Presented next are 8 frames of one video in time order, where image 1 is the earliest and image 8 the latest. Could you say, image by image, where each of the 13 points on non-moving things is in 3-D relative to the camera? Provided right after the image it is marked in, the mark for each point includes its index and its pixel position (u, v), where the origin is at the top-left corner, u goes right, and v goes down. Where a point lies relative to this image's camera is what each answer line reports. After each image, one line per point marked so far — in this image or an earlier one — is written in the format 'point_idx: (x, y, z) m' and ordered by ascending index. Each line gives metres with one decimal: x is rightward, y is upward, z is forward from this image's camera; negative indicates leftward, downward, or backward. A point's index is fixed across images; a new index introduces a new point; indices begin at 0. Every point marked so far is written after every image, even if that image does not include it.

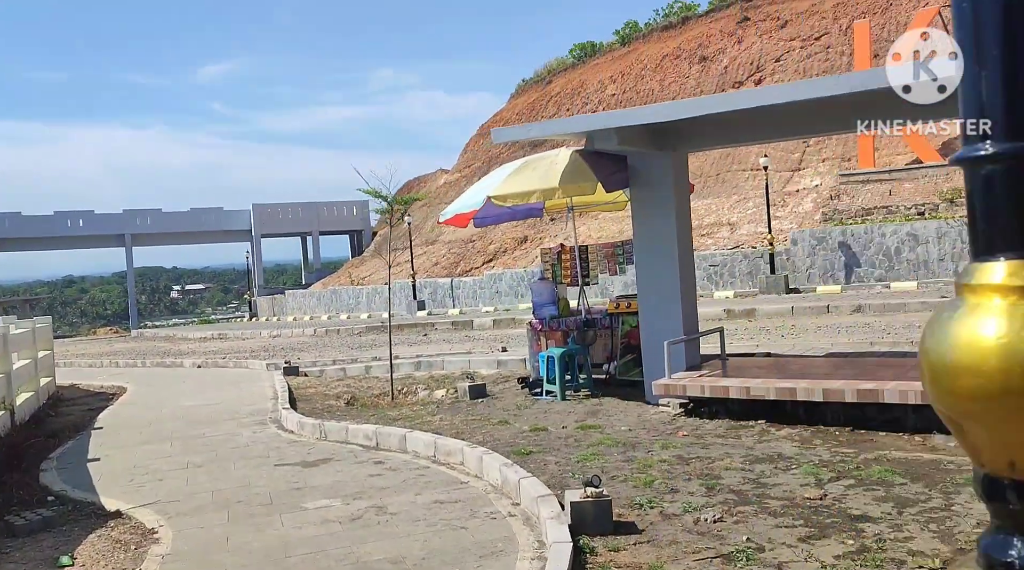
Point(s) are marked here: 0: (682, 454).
0: (+1.4, -1.4, +7.5) m
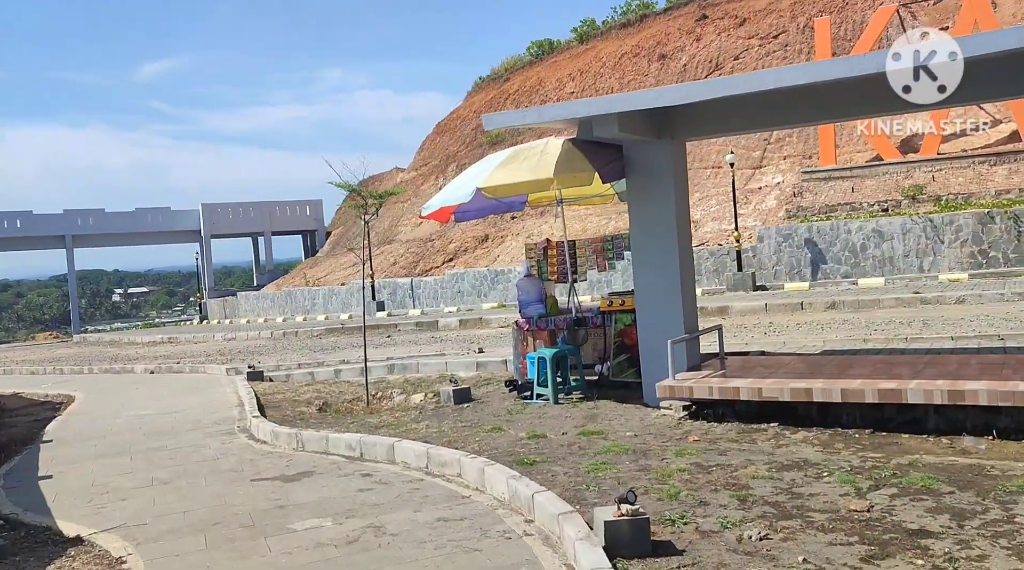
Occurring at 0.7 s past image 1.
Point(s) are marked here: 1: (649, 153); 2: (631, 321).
0: (+1.4, -1.3, +6.9) m
1: (+1.4, +1.3, +9.3) m
2: (+1.3, -0.4, +10.1) m
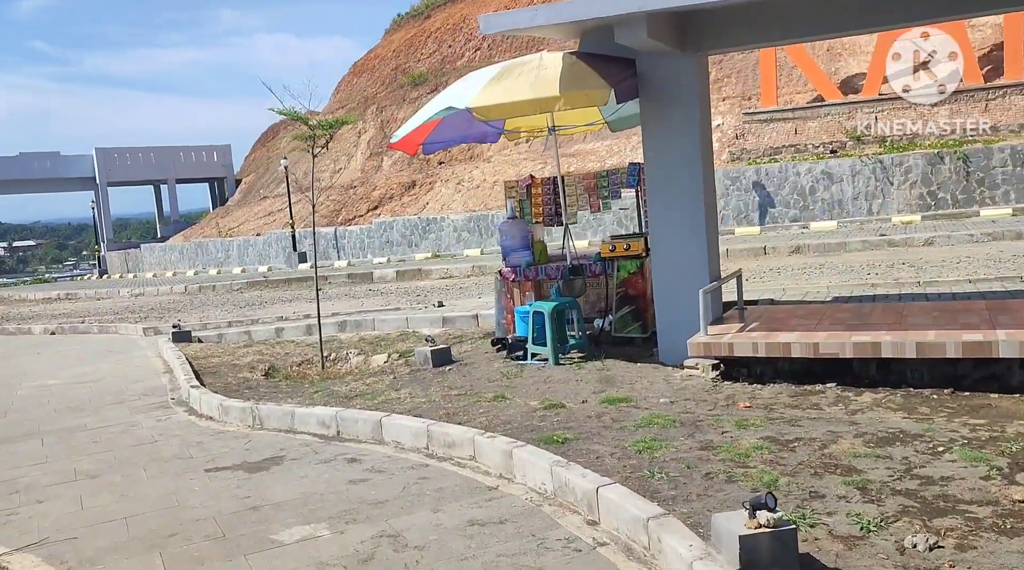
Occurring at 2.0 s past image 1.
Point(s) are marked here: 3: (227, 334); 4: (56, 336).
0: (+1.6, -0.9, +5.7) m
1: (+1.3, +1.8, +7.9) m
2: (+1.2, +0.2, +8.8) m
3: (-4.3, -0.8, +14.3) m
4: (-8.9, -1.2, +19.2) m
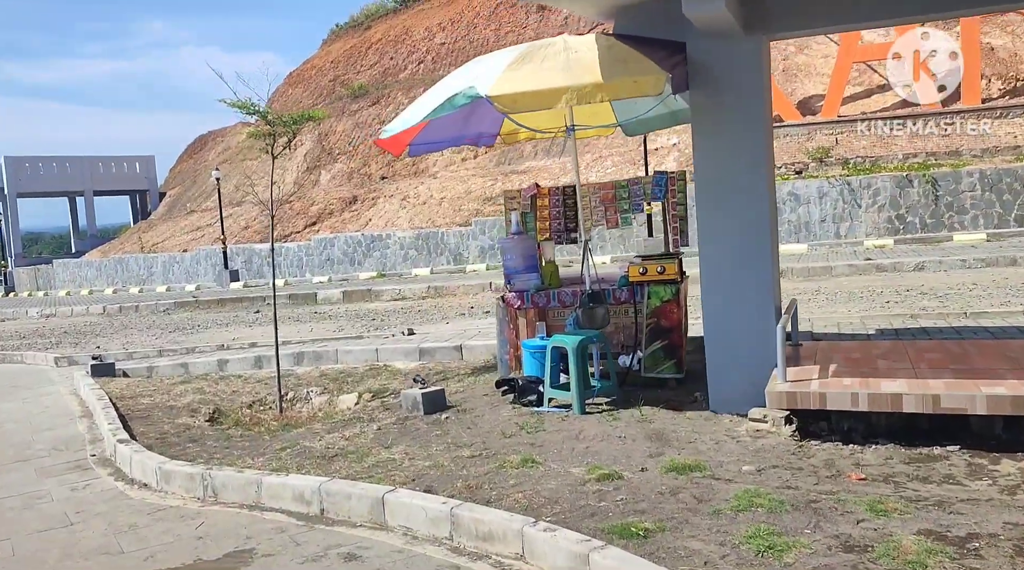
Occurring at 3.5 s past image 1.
0: (+1.9, -1.1, +4.2) m
1: (+1.5, +1.6, +6.5) m
2: (+1.3, -0.1, +7.3) m
3: (-4.6, -1.1, +12.3) m
4: (-9.6, -1.6, +16.9) m
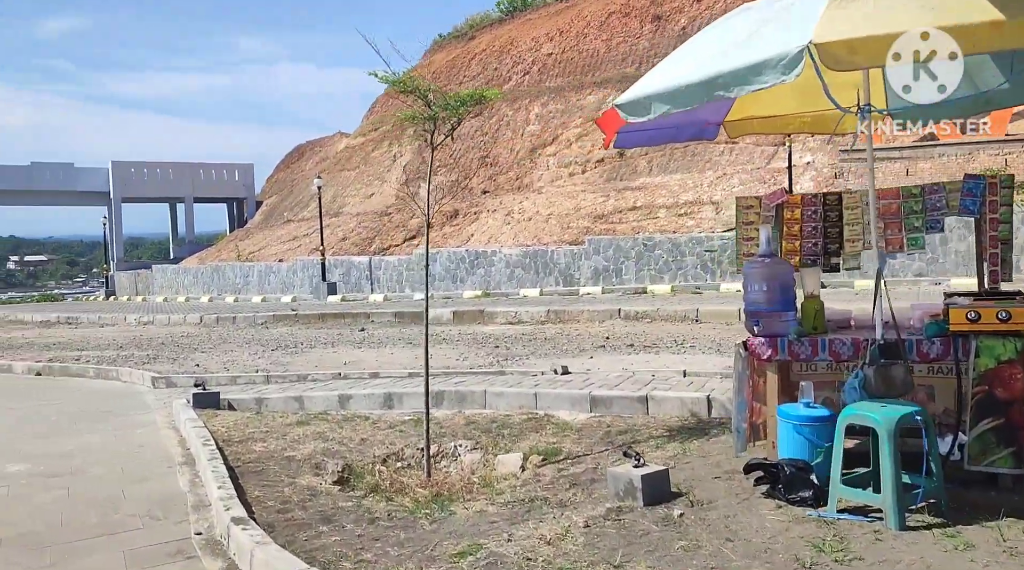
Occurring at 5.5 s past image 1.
0: (+3.1, -1.4, +1.9) m
1: (+2.9, +1.3, +4.2) m
2: (+2.7, -0.4, +5.0) m
3: (-2.7, -1.3, +10.5) m
4: (-7.4, -1.7, +15.5) m
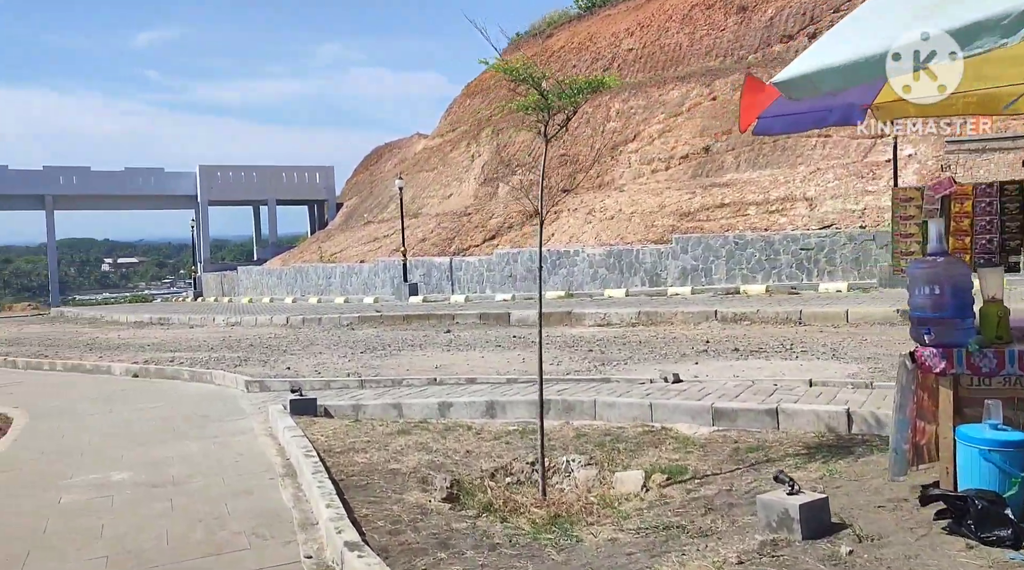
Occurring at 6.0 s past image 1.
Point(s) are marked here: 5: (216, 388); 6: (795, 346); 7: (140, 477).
0: (+3.5, -1.4, +1.1) m
1: (+3.6, +1.3, +3.5) m
2: (+3.4, -0.4, +4.3) m
3: (-1.6, -1.3, +10.2) m
4: (-5.8, -1.7, +15.5) m
5: (-4.9, -1.7, +15.6) m
6: (+4.0, -0.9, +13.3) m
7: (-3.6, -1.9, +9.1) m
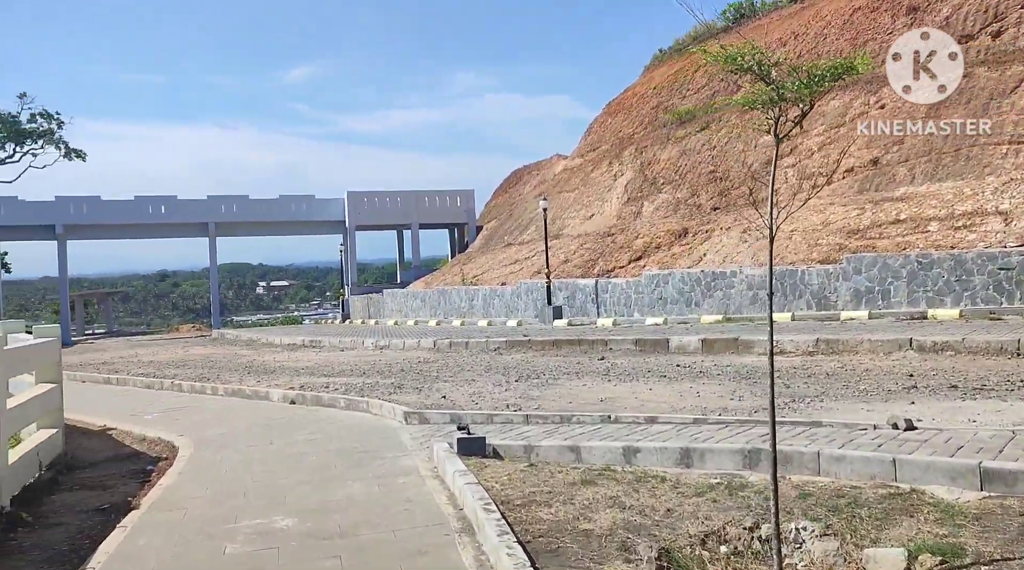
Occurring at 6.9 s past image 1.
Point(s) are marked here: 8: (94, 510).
0: (+4.1, -1.4, -0.5) m
1: (+4.4, +1.2, +1.8) m
2: (+4.4, -0.5, +2.6) m
3: (+0.3, -1.6, +9.2) m
4: (-3.1, -2.2, +15.0) m
5: (-2.2, -2.1, +14.9) m
6: (+6.3, -1.2, +11.4) m
7: (-1.9, -2.1, +8.4) m
8: (-4.9, -2.7, +11.0) m
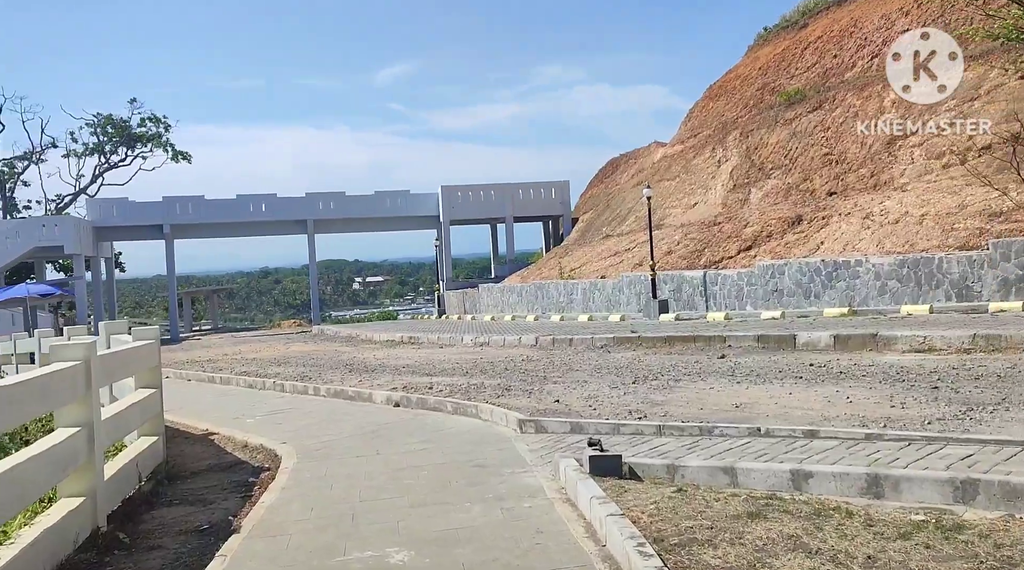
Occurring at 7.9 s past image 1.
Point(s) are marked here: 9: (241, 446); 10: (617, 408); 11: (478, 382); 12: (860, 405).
0: (+4.3, -1.4, -2.2) m
1: (+4.9, +1.2, +0.1) m
2: (+5.0, -0.5, +0.9) m
3: (+1.5, -1.6, +7.8) m
4: (-1.3, -2.1, +14.0) m
5: (-0.4, -2.1, +13.8) m
6: (+7.7, -1.0, +9.5) m
7: (-0.7, -2.1, +7.3) m
8: (-3.5, -2.7, +10.2) m
9: (-4.3, -2.6, +14.8) m
10: (+1.5, -1.7, +13.9) m
11: (-0.7, -1.9, +18.7) m
12: (+4.5, -1.4, +12.1) m
